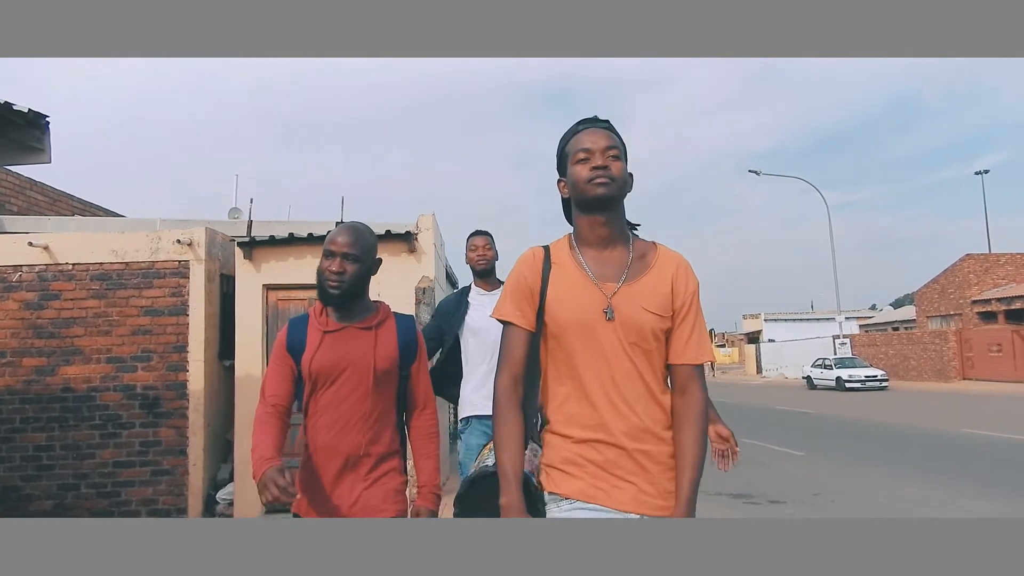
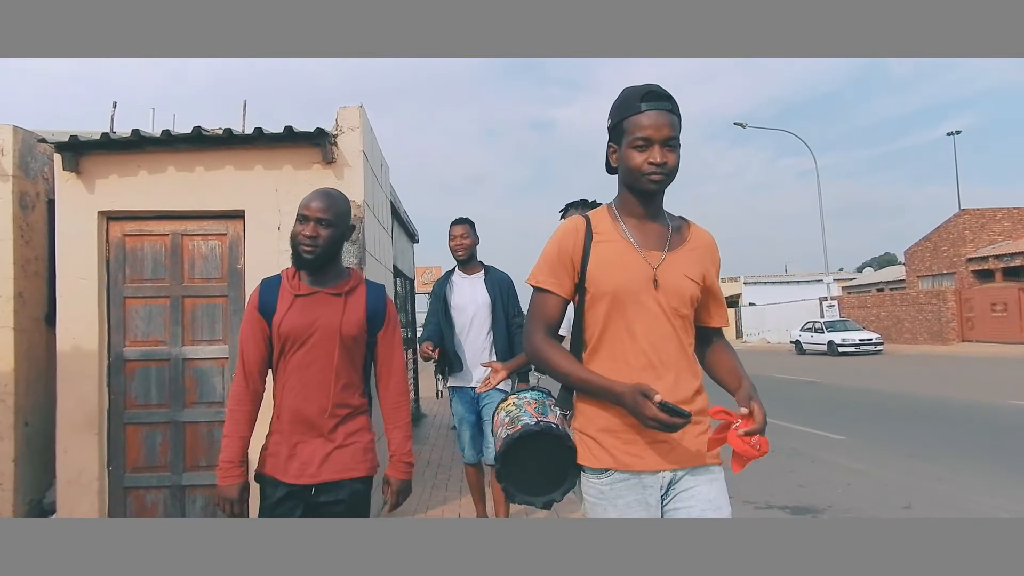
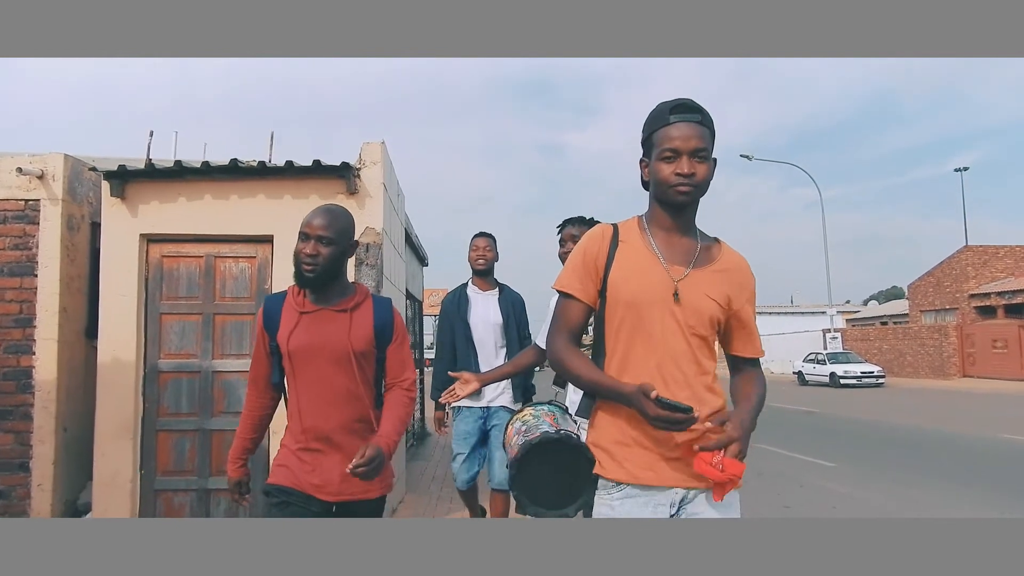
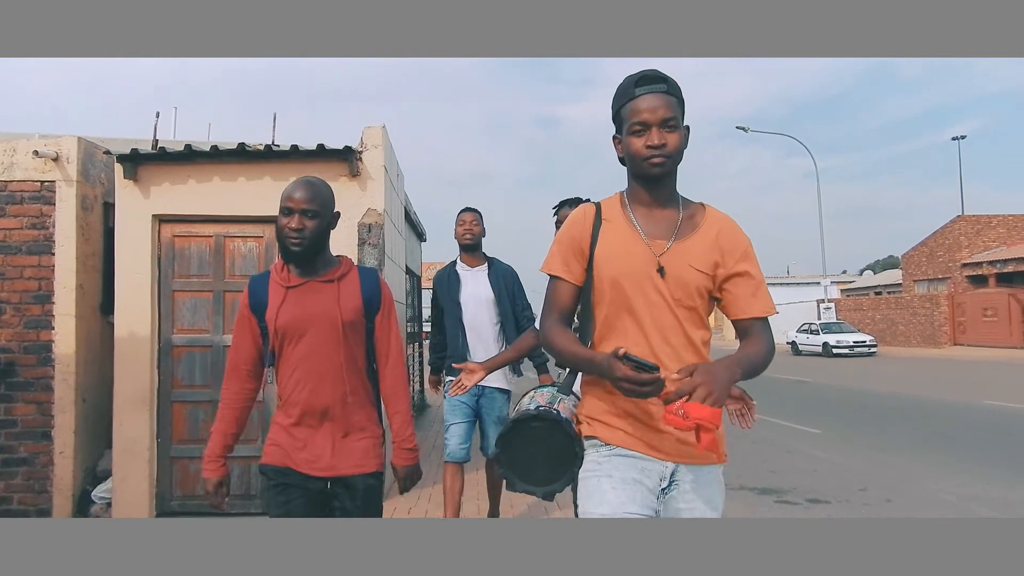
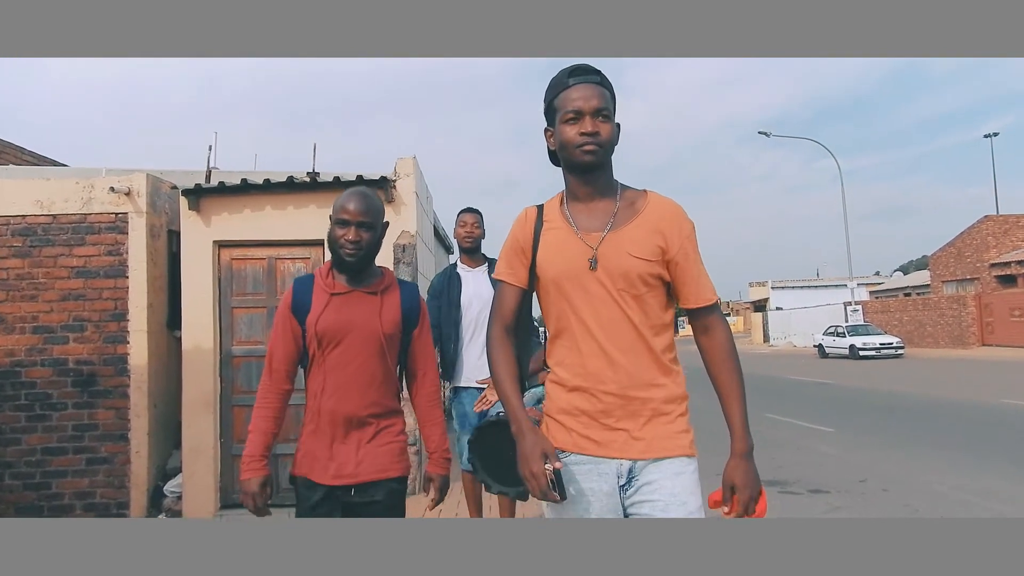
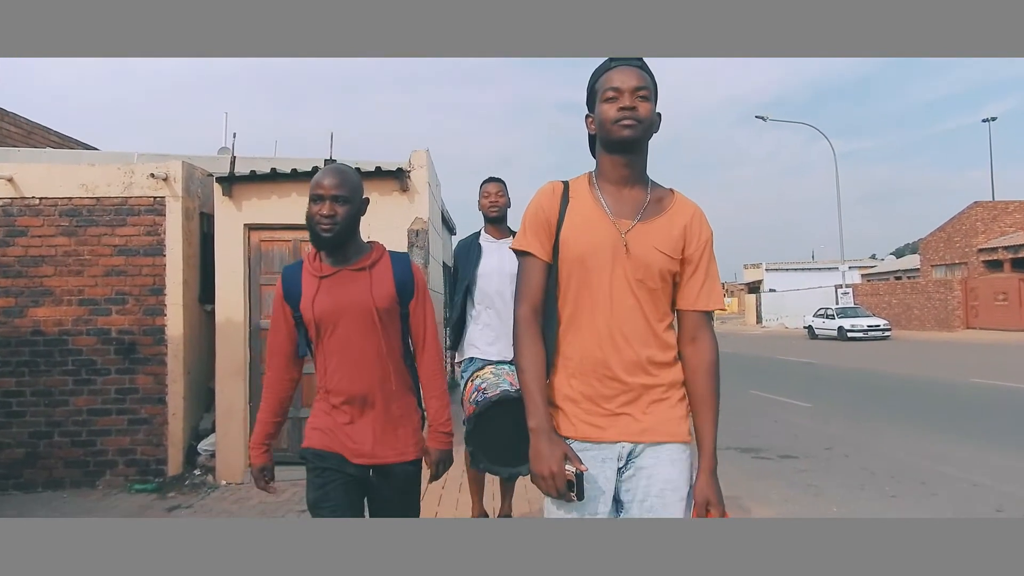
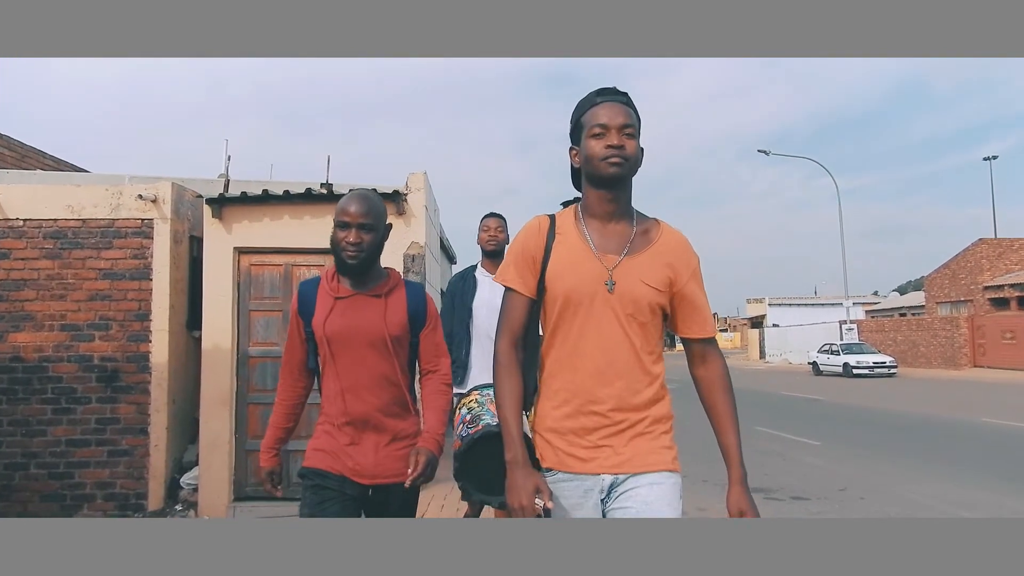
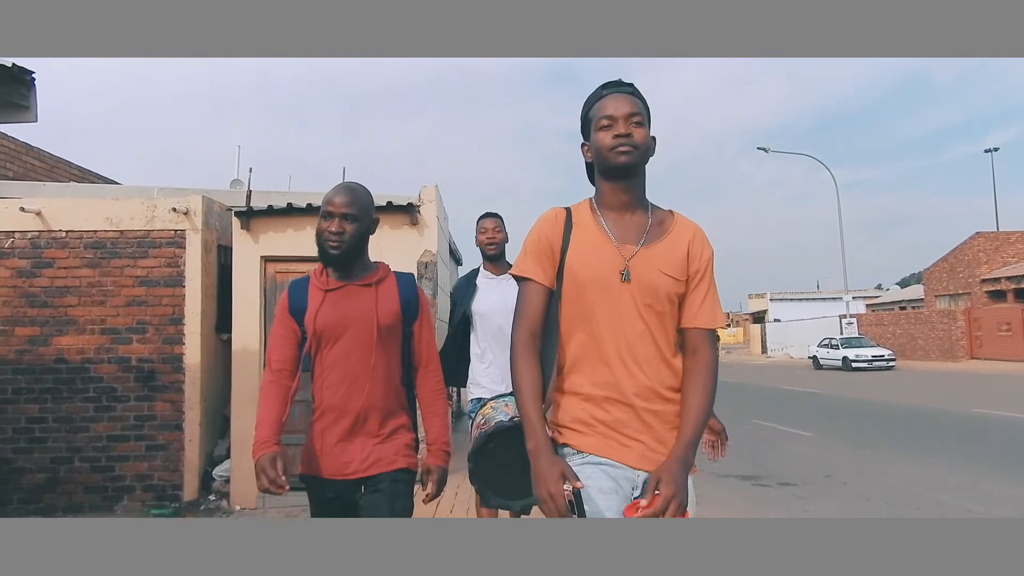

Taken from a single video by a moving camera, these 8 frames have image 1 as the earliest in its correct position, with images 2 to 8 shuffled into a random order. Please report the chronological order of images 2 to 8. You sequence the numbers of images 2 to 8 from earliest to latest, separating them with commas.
8, 6, 7, 5, 4, 3, 2
